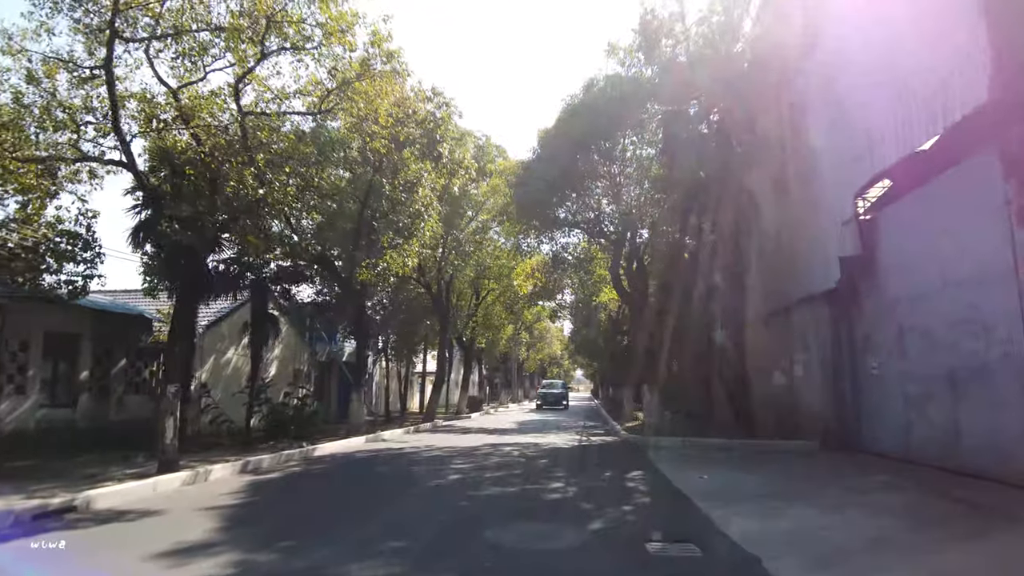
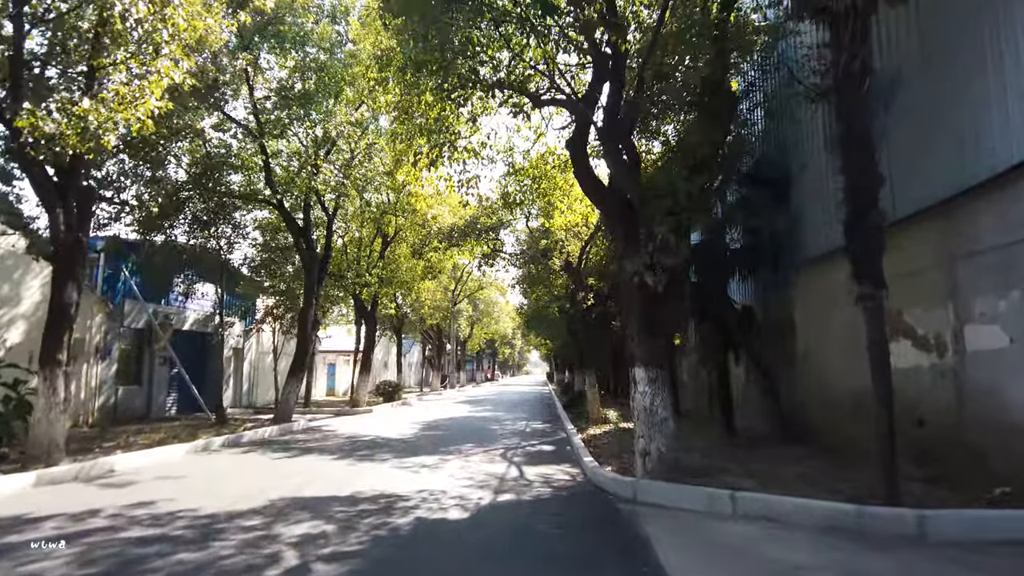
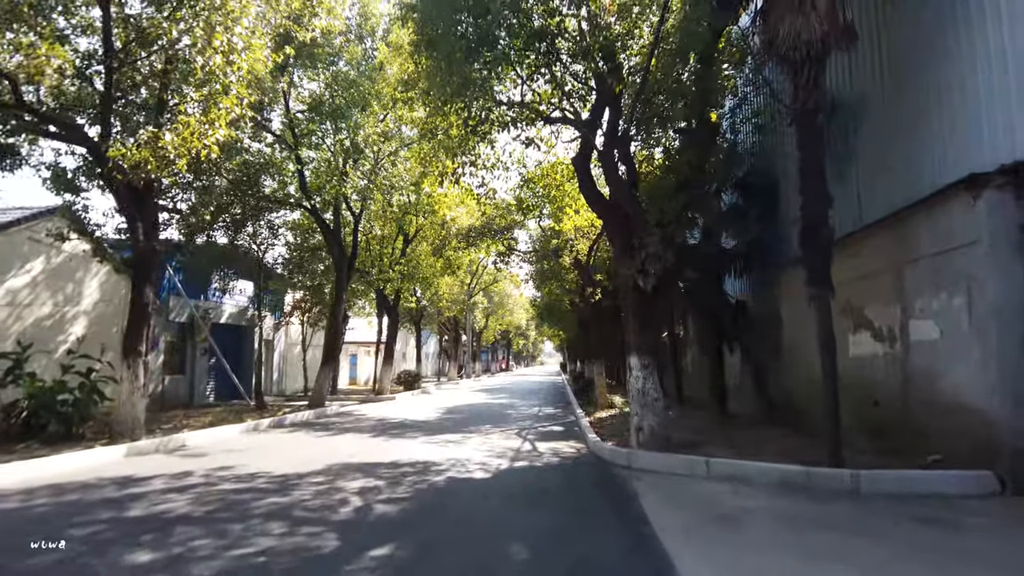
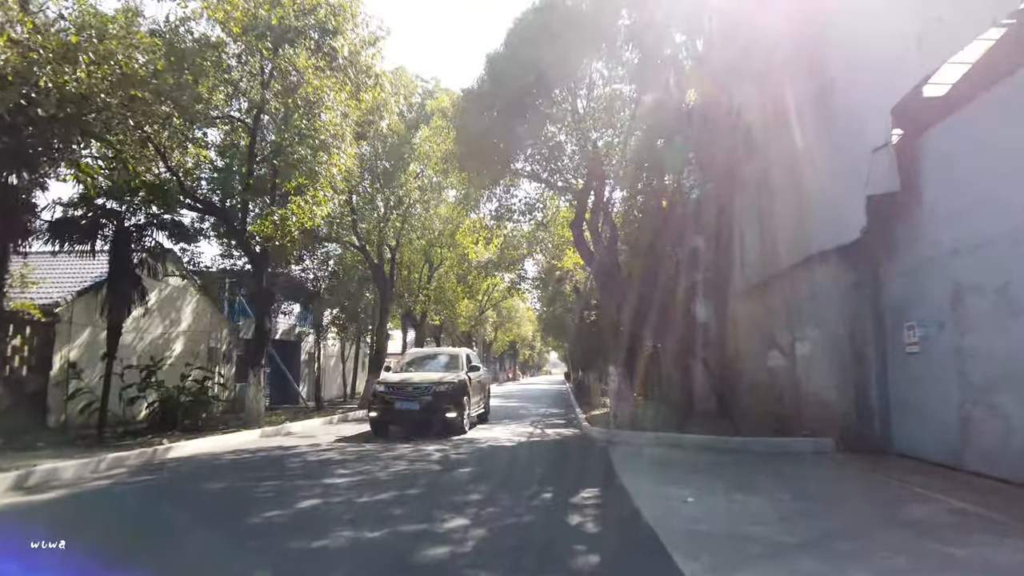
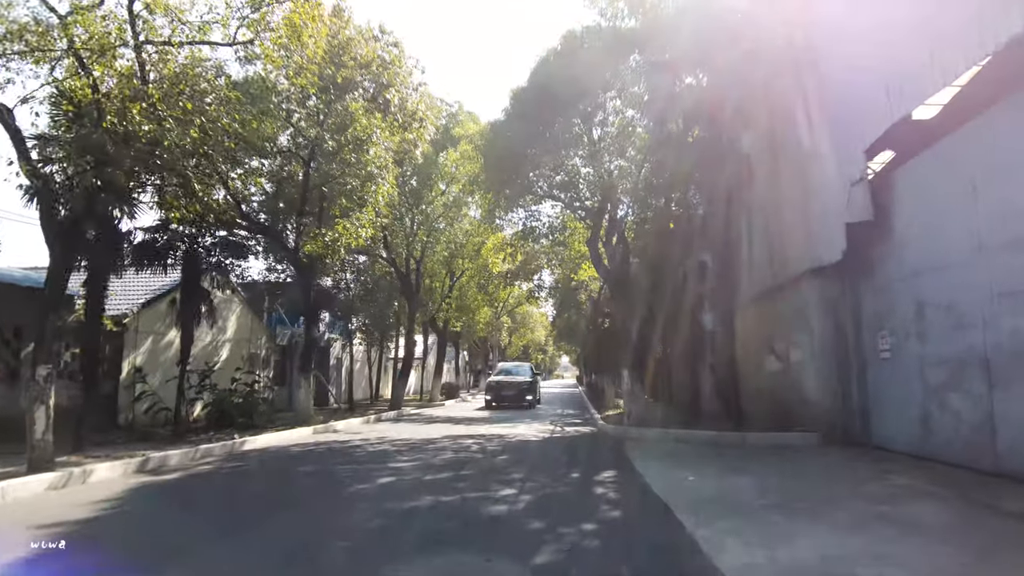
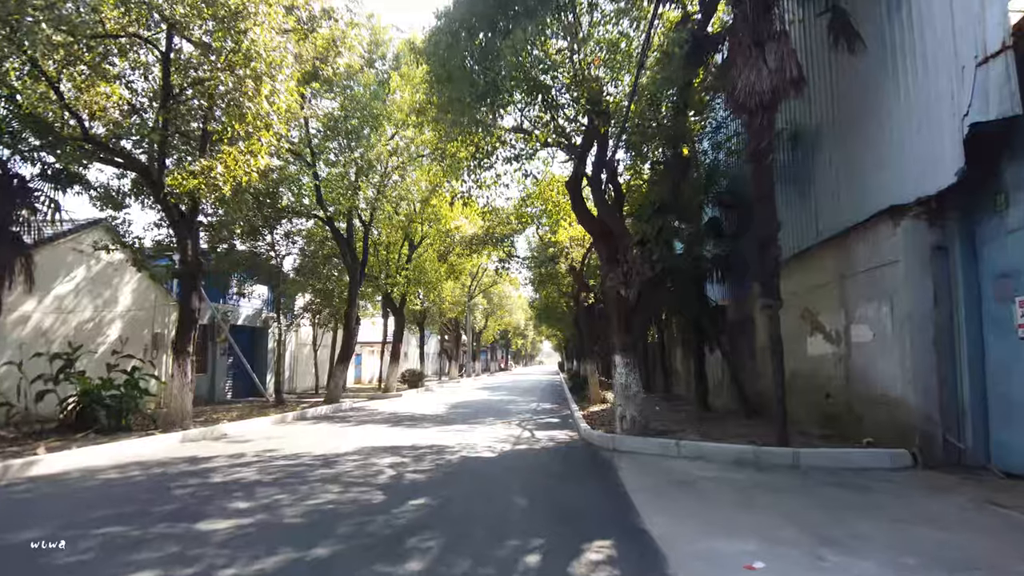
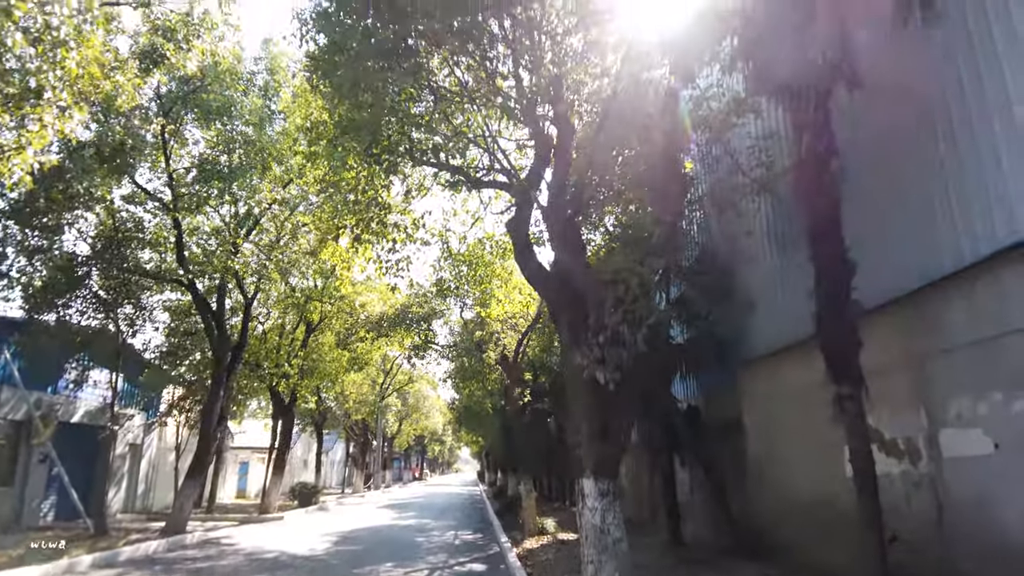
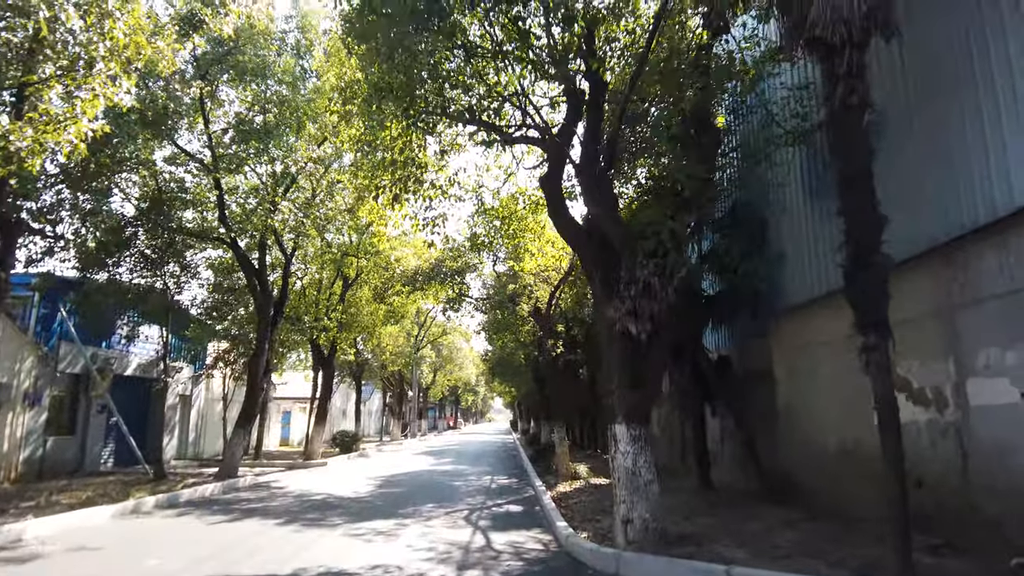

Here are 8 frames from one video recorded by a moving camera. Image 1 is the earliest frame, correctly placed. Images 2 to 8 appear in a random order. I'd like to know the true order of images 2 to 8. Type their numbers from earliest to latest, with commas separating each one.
5, 4, 6, 3, 2, 8, 7
